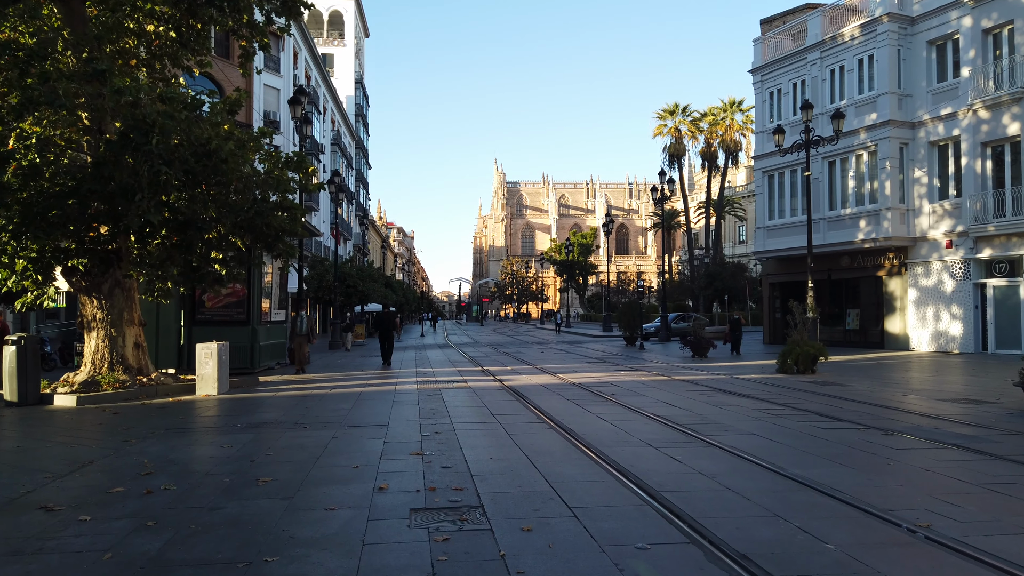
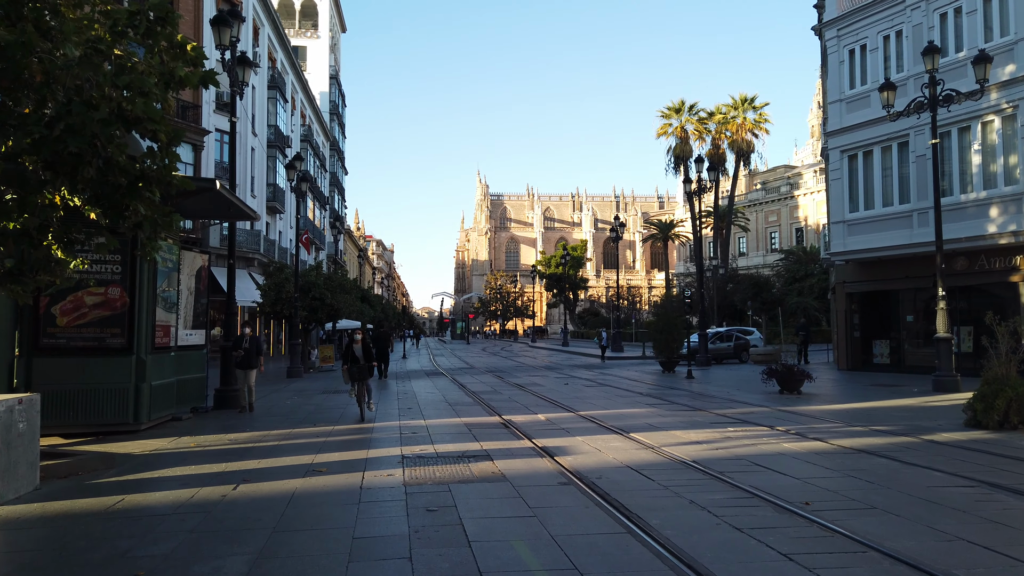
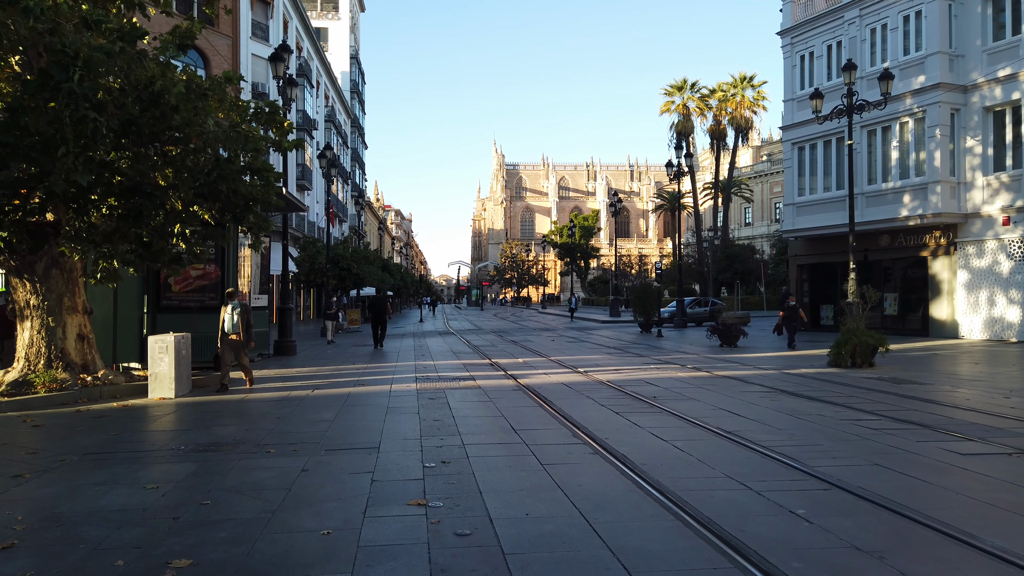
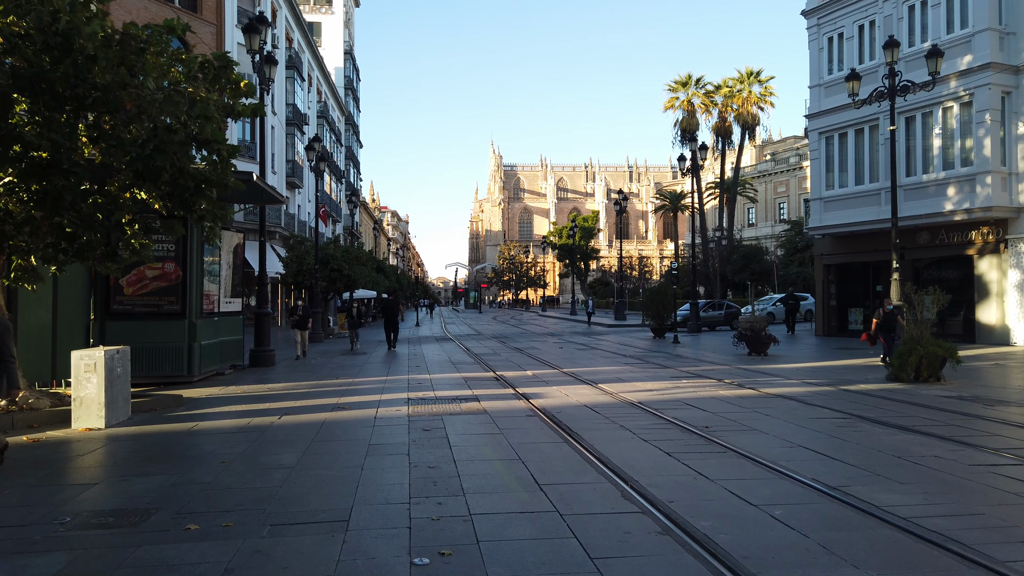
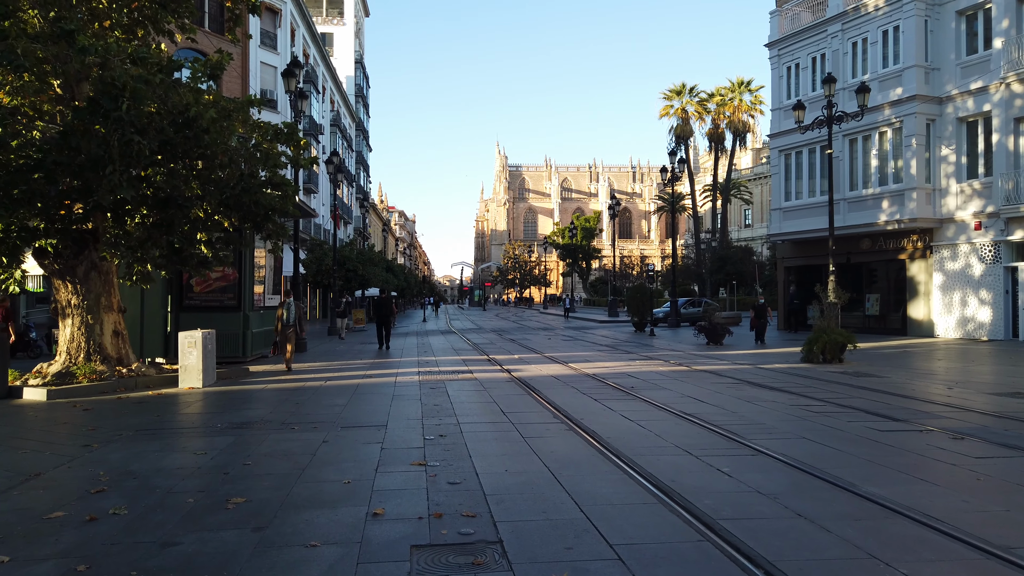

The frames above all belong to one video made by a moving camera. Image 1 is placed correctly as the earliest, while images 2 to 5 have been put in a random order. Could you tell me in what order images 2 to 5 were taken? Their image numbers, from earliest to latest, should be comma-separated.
5, 3, 4, 2
